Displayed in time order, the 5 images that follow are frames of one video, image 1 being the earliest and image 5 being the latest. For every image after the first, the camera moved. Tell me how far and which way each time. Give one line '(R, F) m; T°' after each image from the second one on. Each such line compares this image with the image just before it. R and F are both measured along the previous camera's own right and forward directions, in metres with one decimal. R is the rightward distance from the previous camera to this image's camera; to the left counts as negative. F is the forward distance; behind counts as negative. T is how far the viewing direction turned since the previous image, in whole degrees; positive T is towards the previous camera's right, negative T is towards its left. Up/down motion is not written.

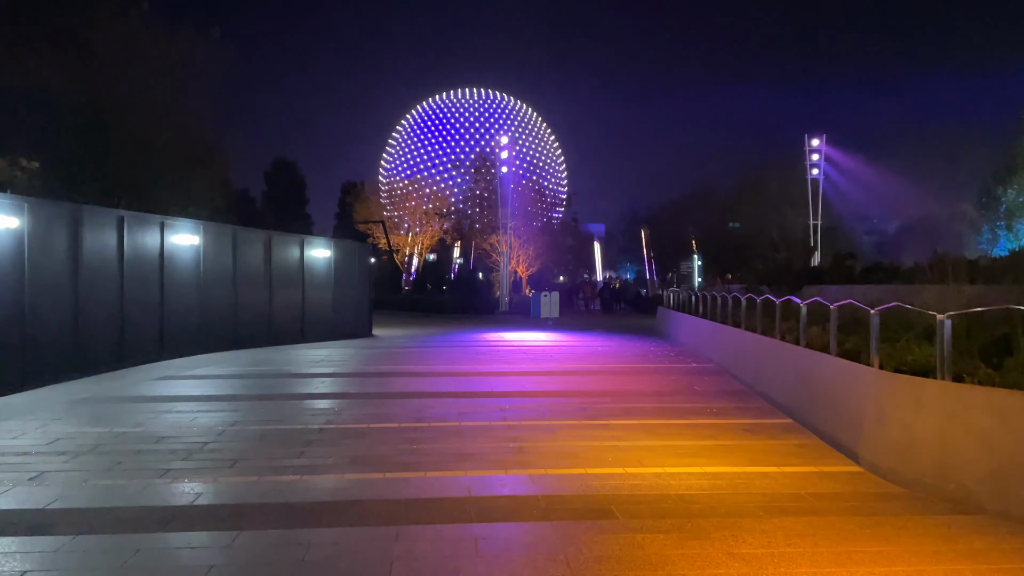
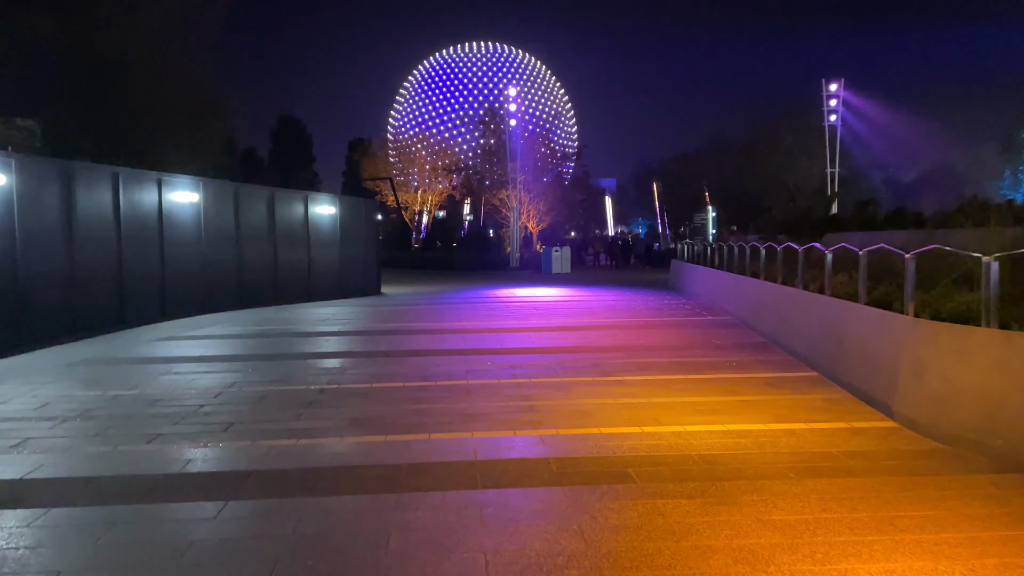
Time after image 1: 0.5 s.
(0.0, +0.5) m; -1°
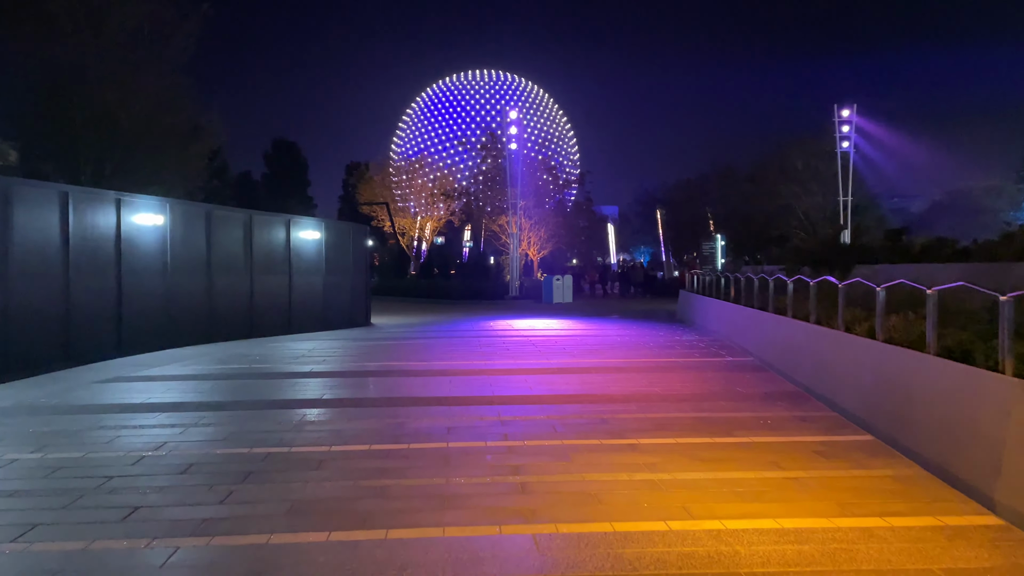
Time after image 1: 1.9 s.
(+0.1, +1.6) m; 0°
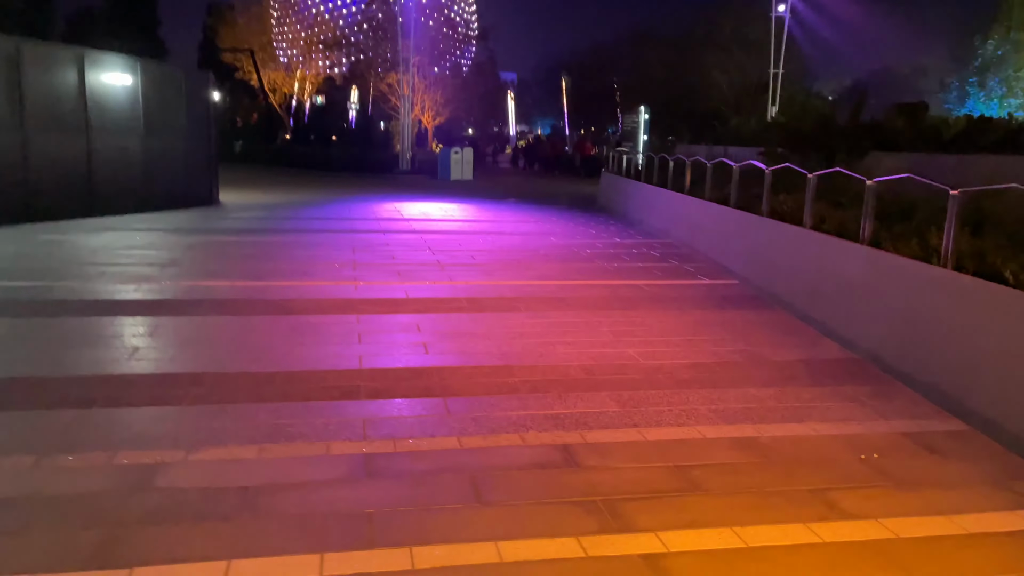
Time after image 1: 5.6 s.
(+0.1, +4.5) m; +8°
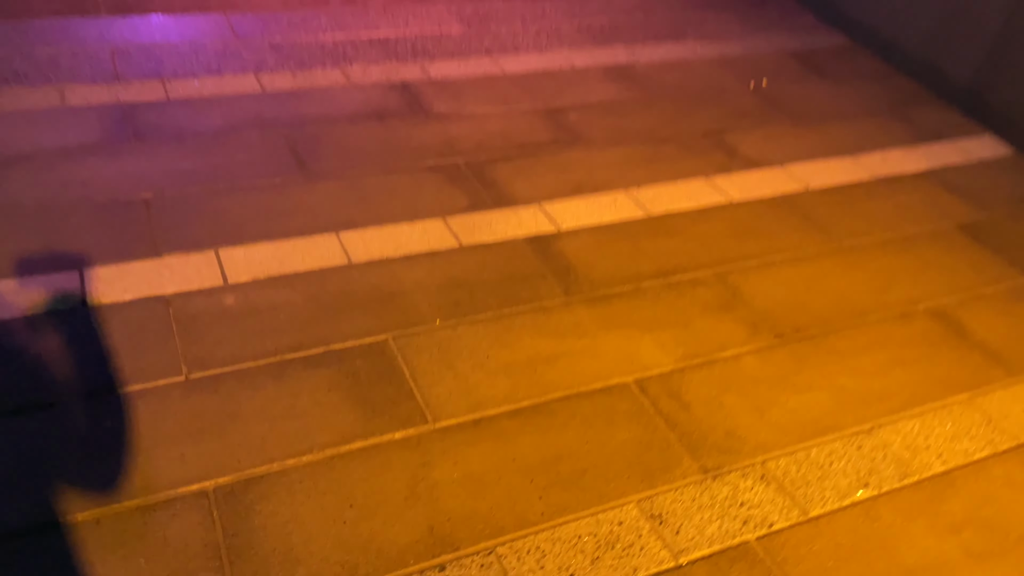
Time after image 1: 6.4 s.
(-0.2, +1.1) m; +16°
